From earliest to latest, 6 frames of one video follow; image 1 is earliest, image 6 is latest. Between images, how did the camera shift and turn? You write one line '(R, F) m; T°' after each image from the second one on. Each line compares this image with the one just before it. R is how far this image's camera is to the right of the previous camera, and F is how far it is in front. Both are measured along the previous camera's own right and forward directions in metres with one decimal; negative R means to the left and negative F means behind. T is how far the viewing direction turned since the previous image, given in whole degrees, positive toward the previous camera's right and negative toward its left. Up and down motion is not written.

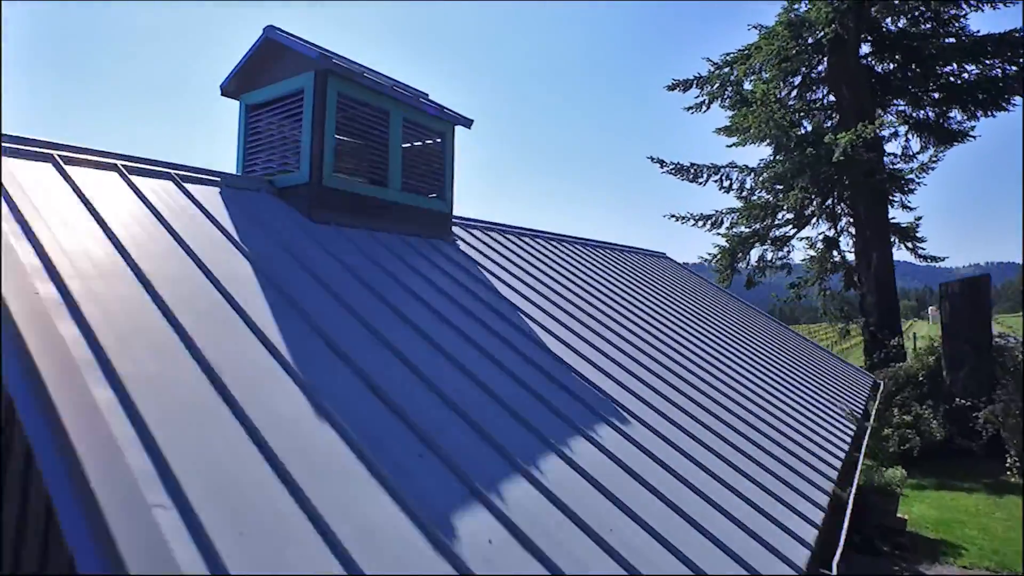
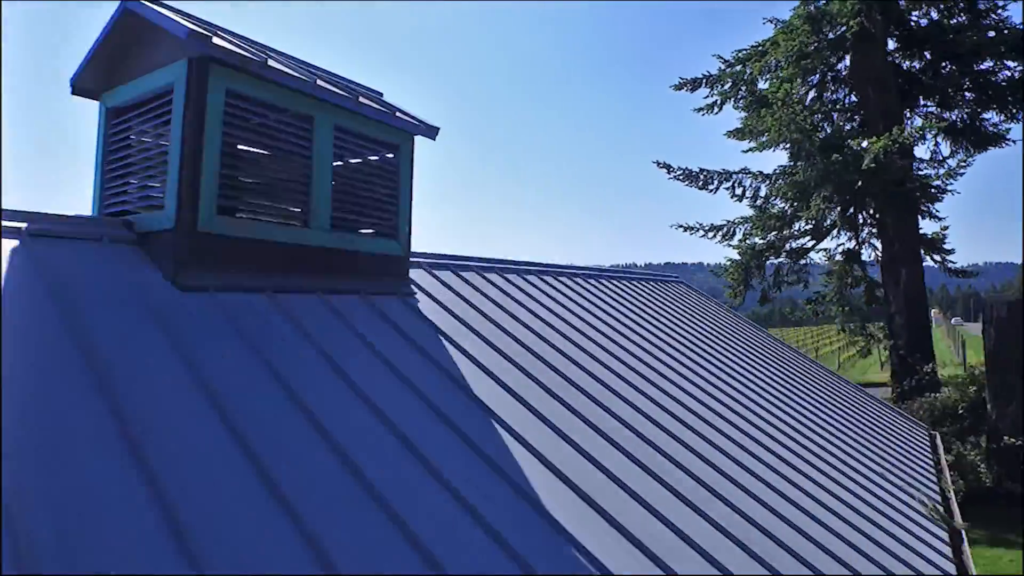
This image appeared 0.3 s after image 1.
(+0.1, +0.7) m; 0°
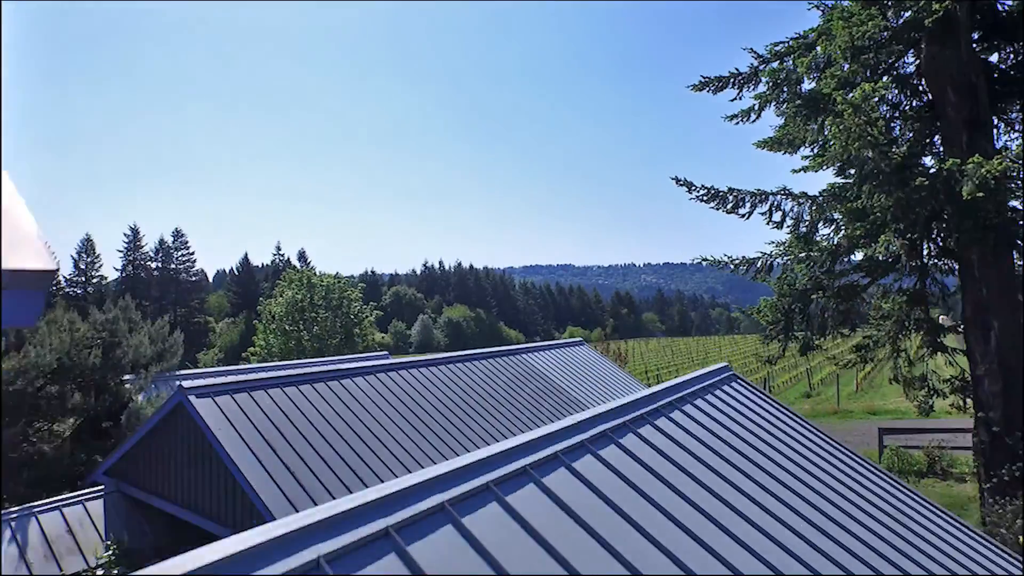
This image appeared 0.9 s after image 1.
(+0.1, +1.6) m; 0°
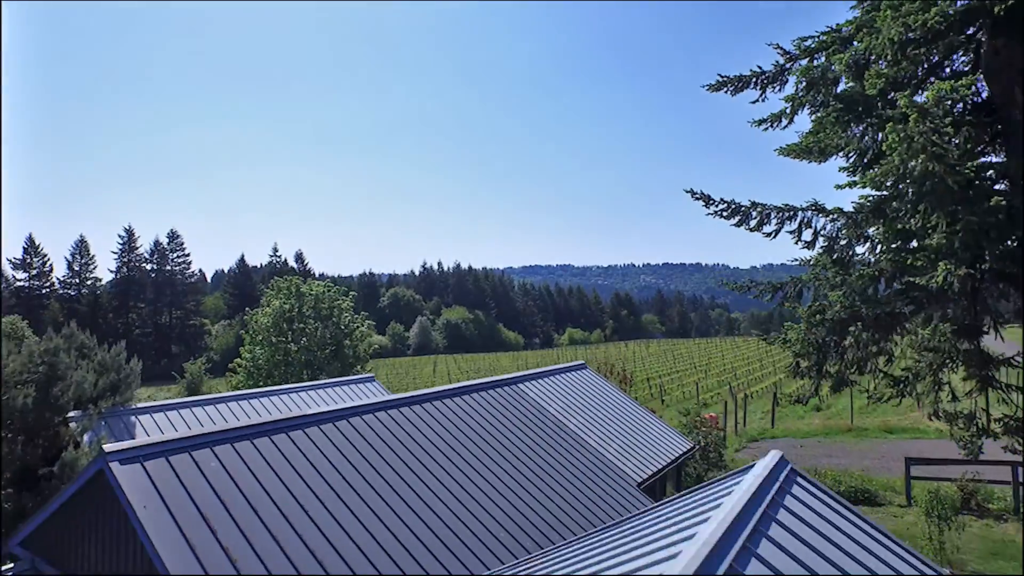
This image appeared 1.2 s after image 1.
(+0.1, +0.9) m; 0°
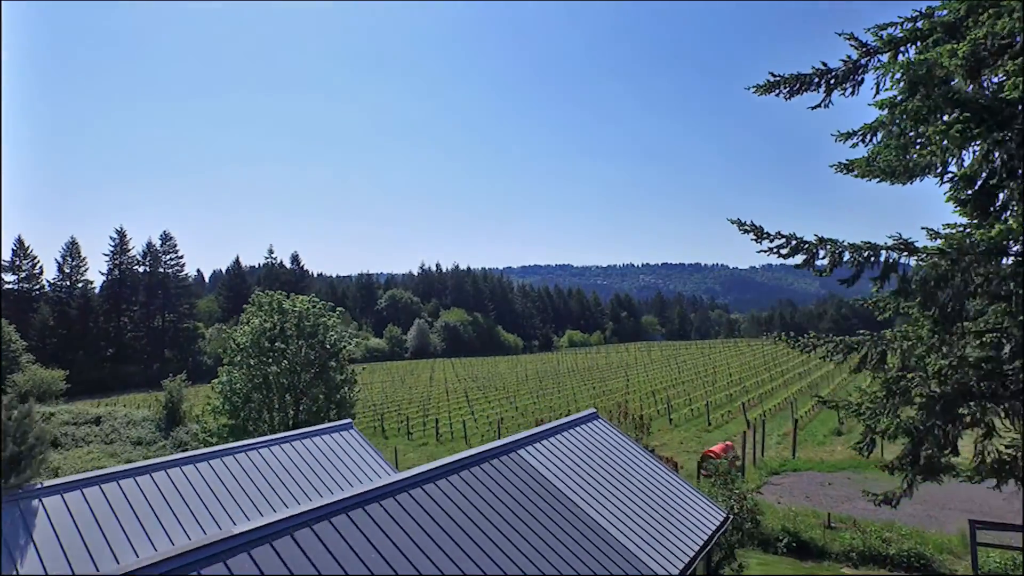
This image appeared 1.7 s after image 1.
(0.0, +1.5) m; 0°
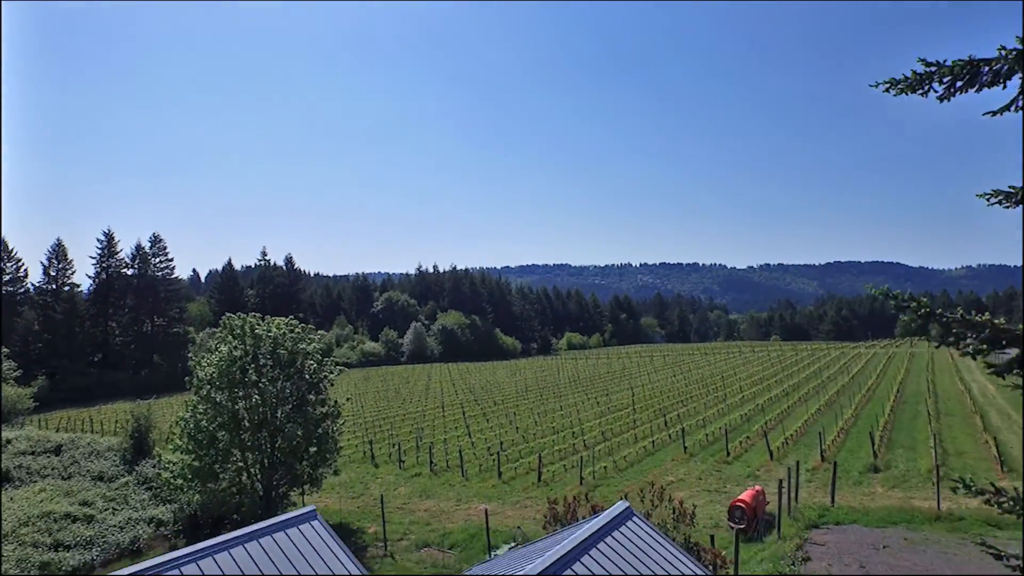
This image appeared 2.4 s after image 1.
(-0.1, +2.1) m; 0°
